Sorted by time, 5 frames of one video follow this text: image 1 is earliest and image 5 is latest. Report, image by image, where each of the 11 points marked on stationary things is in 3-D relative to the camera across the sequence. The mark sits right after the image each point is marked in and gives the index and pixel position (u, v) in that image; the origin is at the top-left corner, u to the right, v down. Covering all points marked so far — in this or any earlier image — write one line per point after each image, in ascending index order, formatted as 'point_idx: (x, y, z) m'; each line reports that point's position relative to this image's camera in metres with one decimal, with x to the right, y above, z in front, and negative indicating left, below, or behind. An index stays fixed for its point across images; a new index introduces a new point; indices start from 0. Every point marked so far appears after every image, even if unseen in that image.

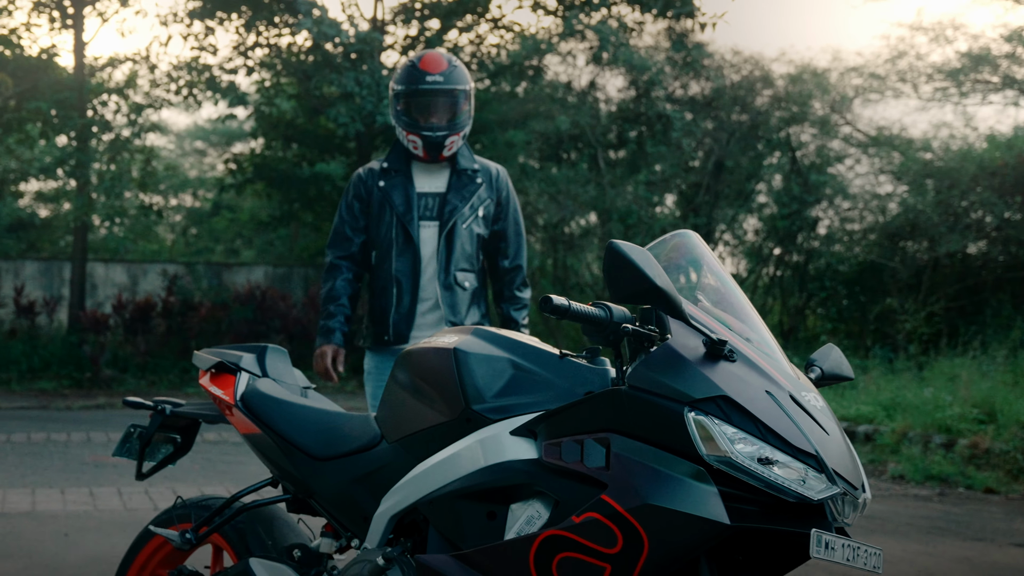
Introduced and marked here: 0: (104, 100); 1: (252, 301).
0: (-3.7, +1.7, +13.0) m
1: (-2.4, -0.1, +13.3) m
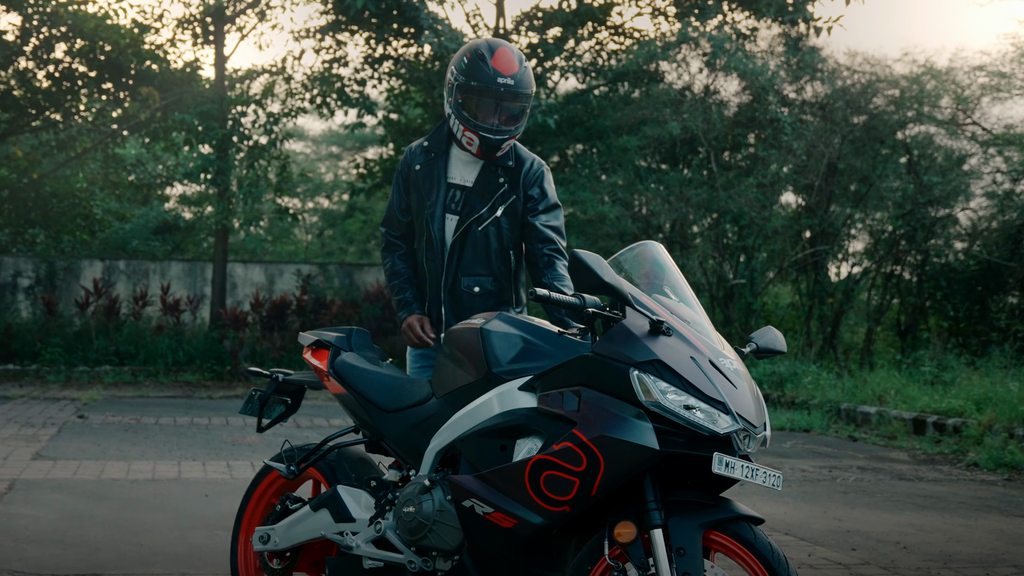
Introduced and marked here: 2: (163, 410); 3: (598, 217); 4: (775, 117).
0: (-2.6, +1.7, +14.0) m
1: (-1.3, -0.1, +14.2) m
2: (-2.5, -0.9, +10.3) m
3: (+0.9, +0.7, +14.4) m
4: (+2.5, +1.7, +13.7) m
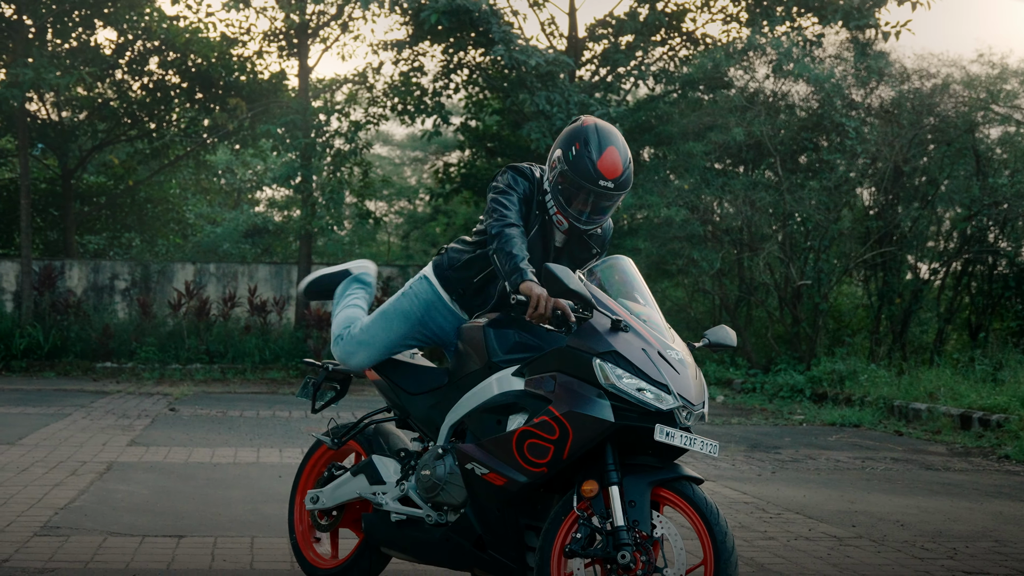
0: (-1.9, +1.7, +14.8) m
1: (-0.6, -0.1, +14.9) m
2: (-2.1, -0.9, +11.1) m
3: (+1.6, +0.7, +14.9) m
4: (+3.2, +1.6, +14.2) m
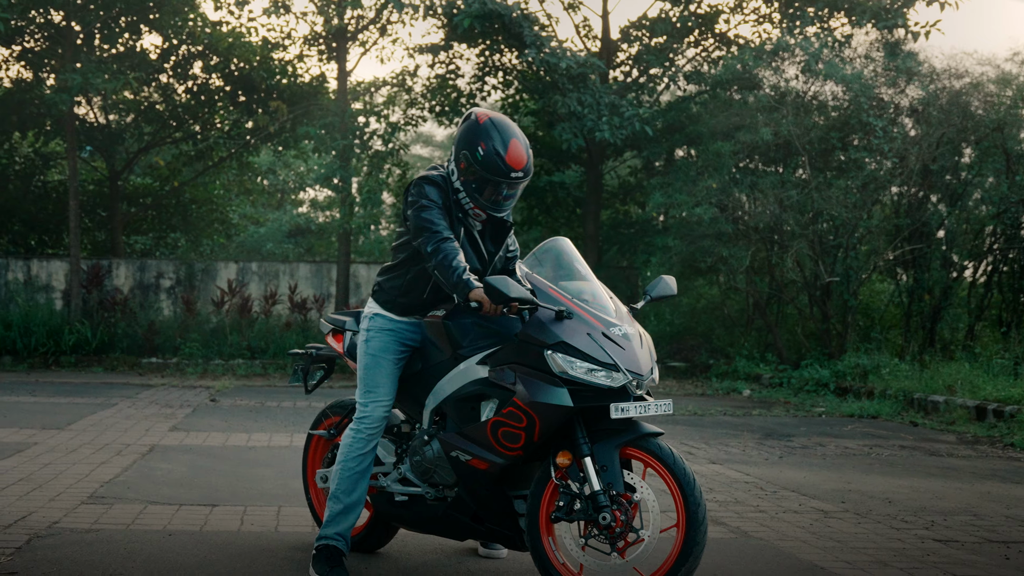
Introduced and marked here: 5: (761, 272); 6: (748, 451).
0: (-1.6, +1.7, +15.2) m
1: (-0.3, -0.1, +15.3) m
2: (-1.8, -0.9, +11.5) m
3: (+2.0, +0.8, +15.3) m
4: (+3.5, +1.7, +14.5) m
5: (+2.8, +0.2, +15.8) m
6: (+1.3, -0.9, +8.0) m
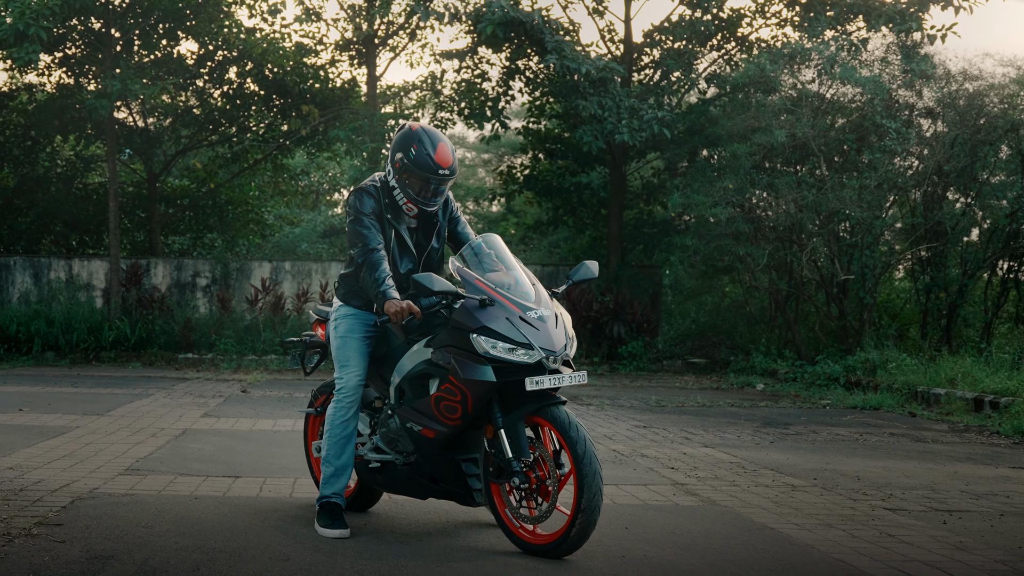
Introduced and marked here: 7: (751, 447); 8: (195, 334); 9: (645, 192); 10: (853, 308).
0: (-1.4, +1.8, +15.8) m
1: (-0.1, -0.1, +15.9) m
2: (-1.7, -0.8, +12.1) m
3: (+2.2, +0.8, +15.8) m
4: (+3.7, +1.7, +14.9) m
5: (+3.0, +0.2, +16.3) m
6: (+1.4, -0.9, +8.5) m
7: (+1.3, -0.9, +8.0) m
8: (-3.4, -0.5, +15.5) m
9: (+1.7, +1.2, +18.4) m
10: (+3.7, -0.2, +15.6) m
